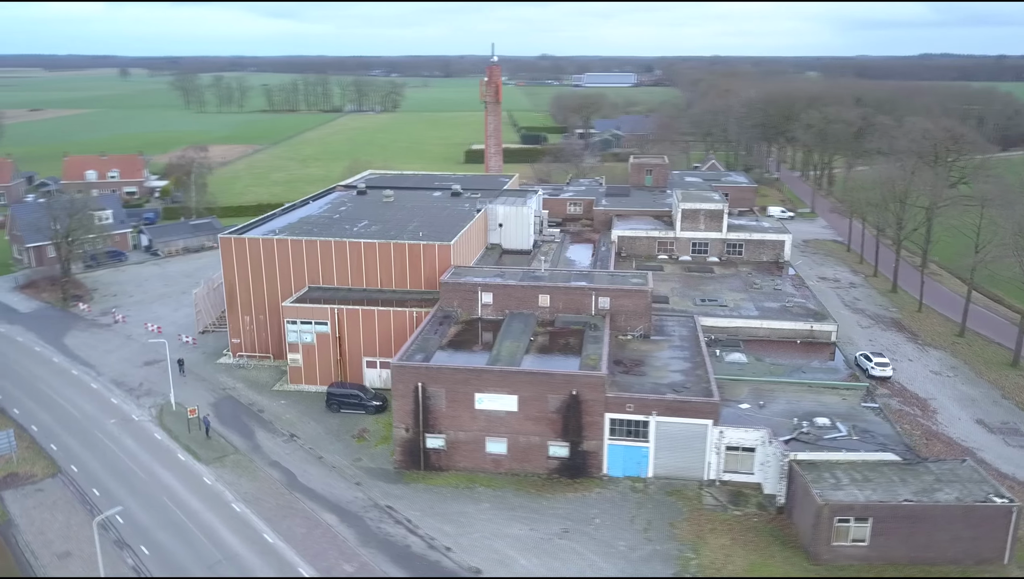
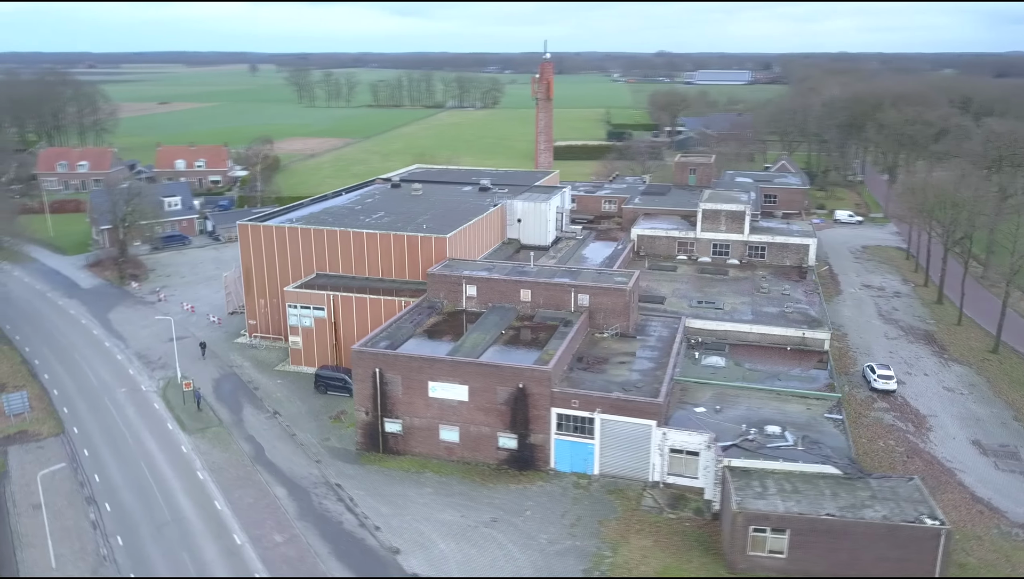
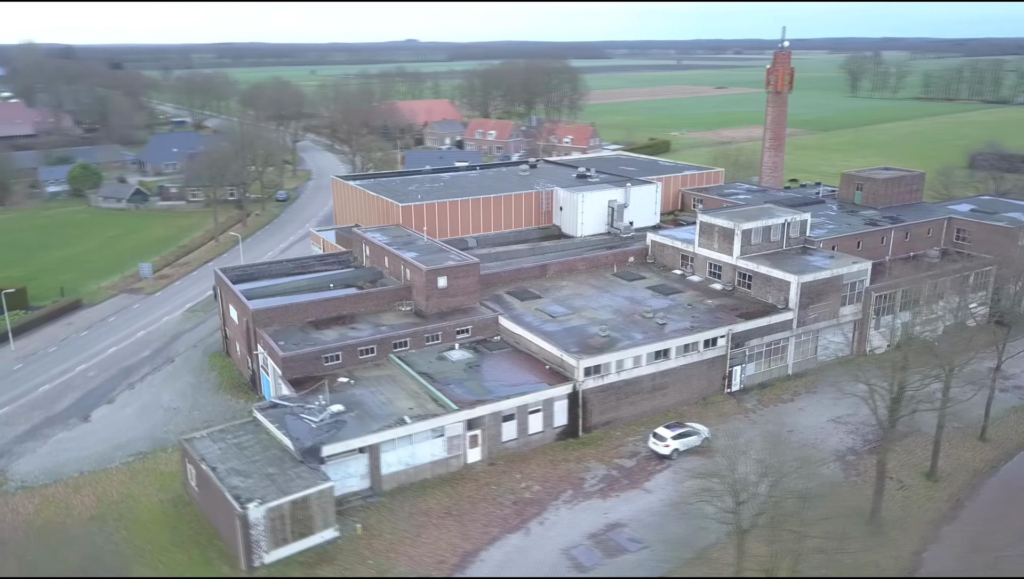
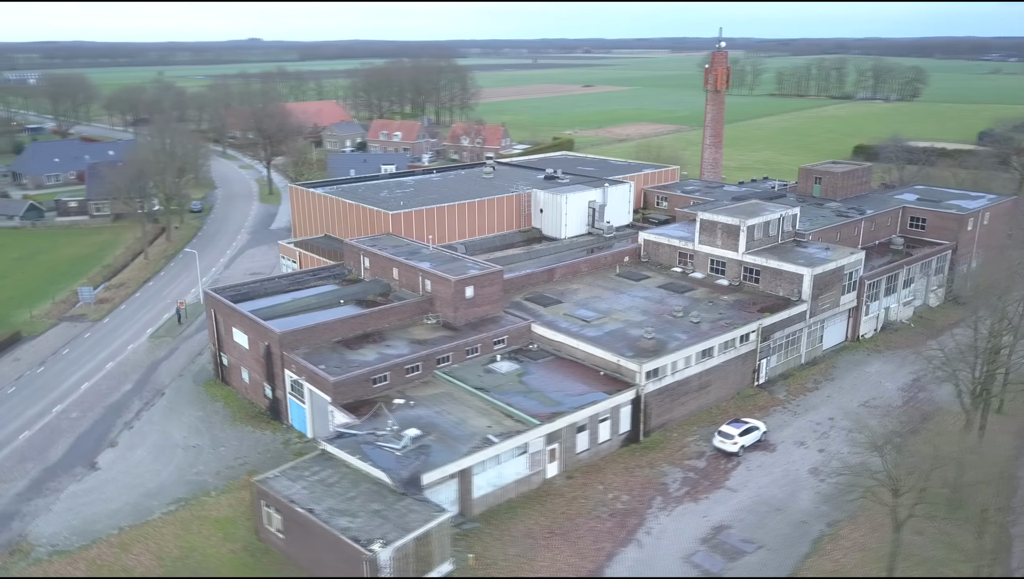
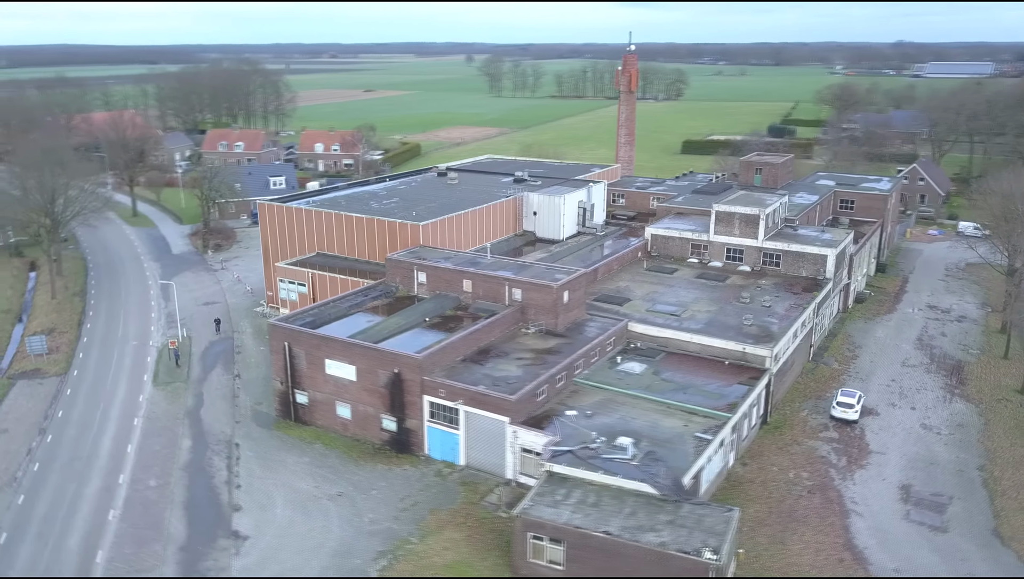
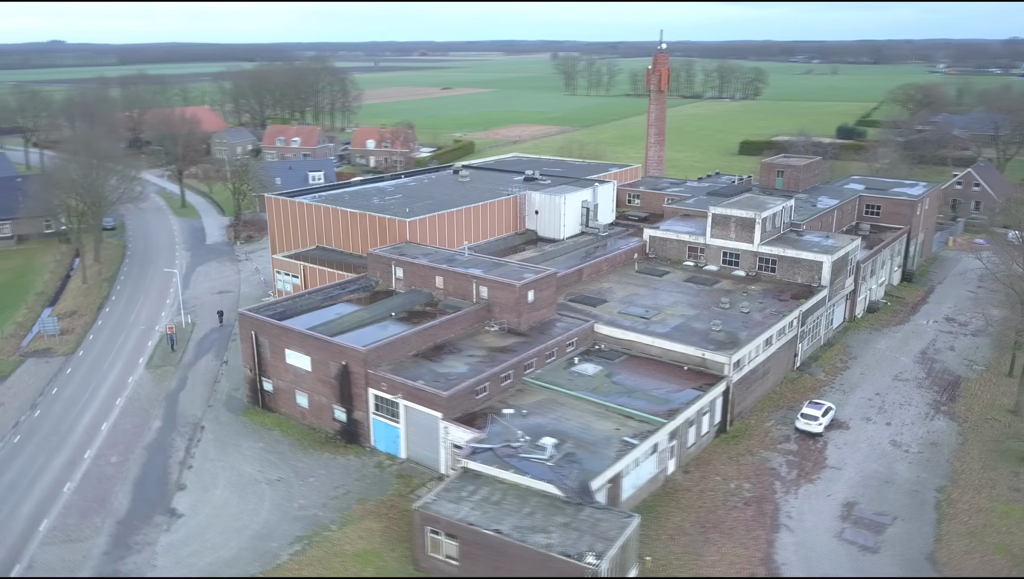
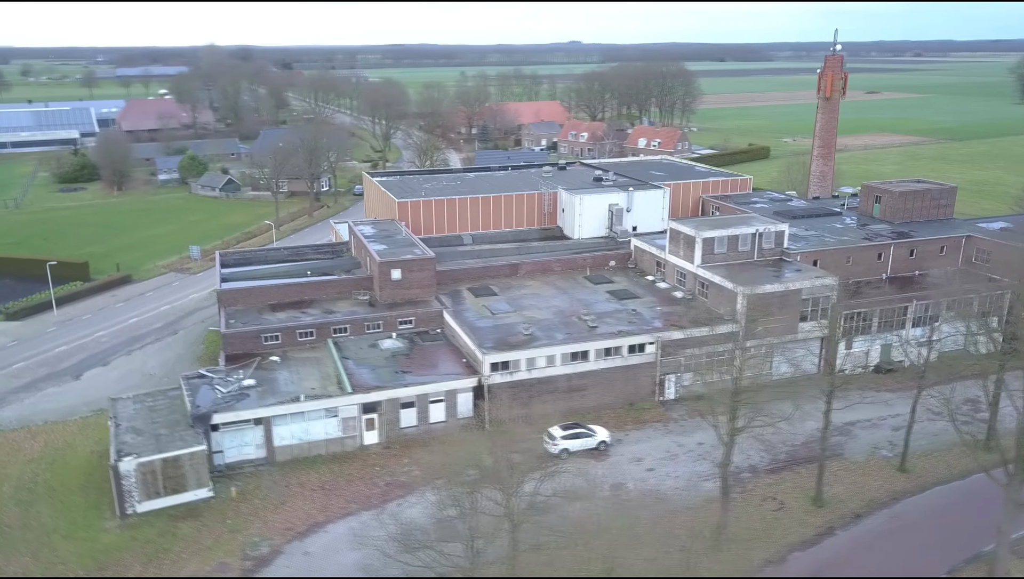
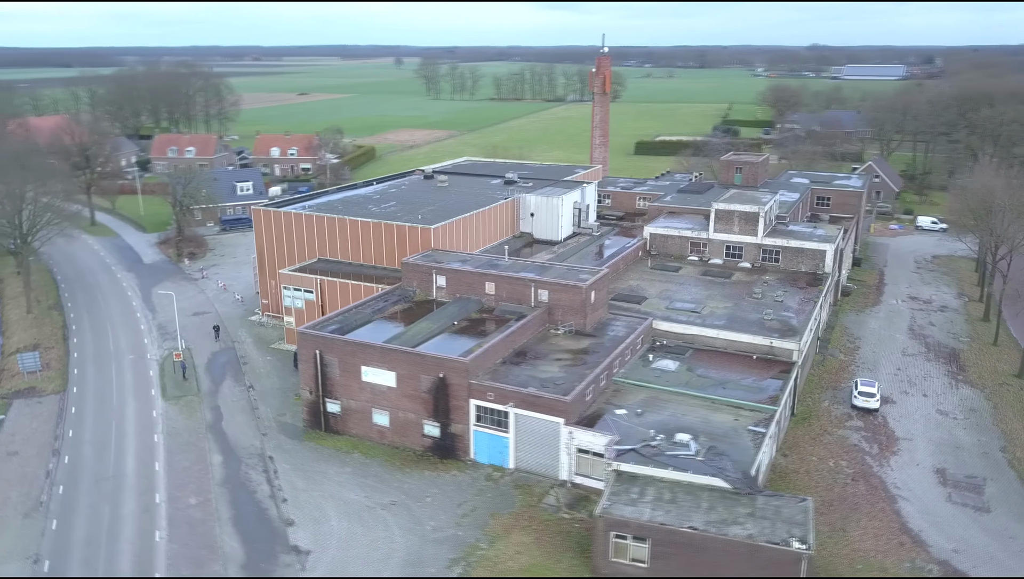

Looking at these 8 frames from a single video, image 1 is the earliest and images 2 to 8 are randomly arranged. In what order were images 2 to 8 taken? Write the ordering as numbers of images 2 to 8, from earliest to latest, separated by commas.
2, 8, 5, 6, 4, 3, 7
